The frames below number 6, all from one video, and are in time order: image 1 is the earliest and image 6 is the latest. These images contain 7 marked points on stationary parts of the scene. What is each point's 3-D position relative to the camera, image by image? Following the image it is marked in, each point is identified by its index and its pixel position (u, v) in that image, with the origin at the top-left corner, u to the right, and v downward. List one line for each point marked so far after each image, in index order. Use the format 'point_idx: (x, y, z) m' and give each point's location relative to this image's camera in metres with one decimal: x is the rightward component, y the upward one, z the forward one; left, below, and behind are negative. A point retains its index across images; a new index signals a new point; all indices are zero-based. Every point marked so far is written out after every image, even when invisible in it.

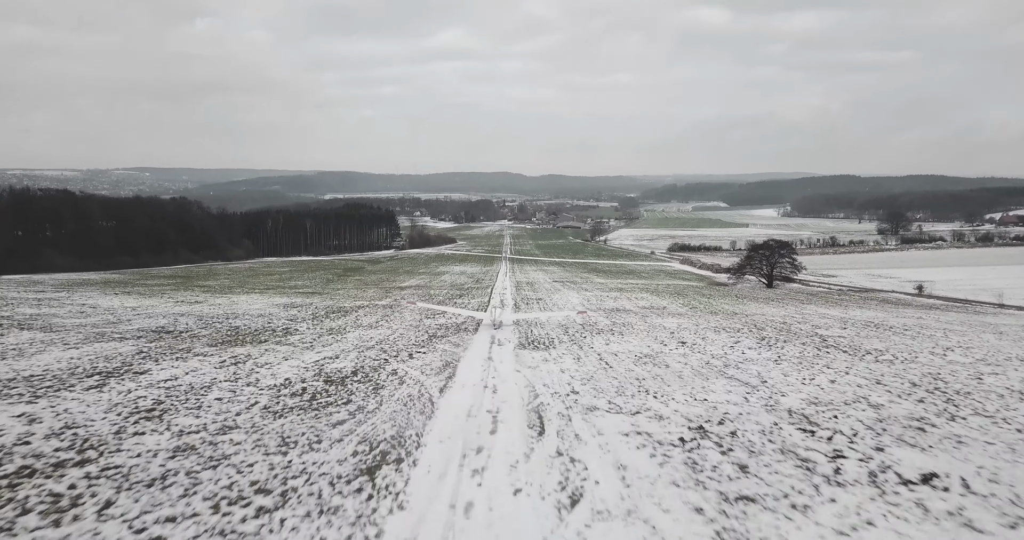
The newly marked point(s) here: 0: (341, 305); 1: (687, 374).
0: (-4.8, -1.0, +19.7) m
1: (+2.0, -1.2, +8.0) m
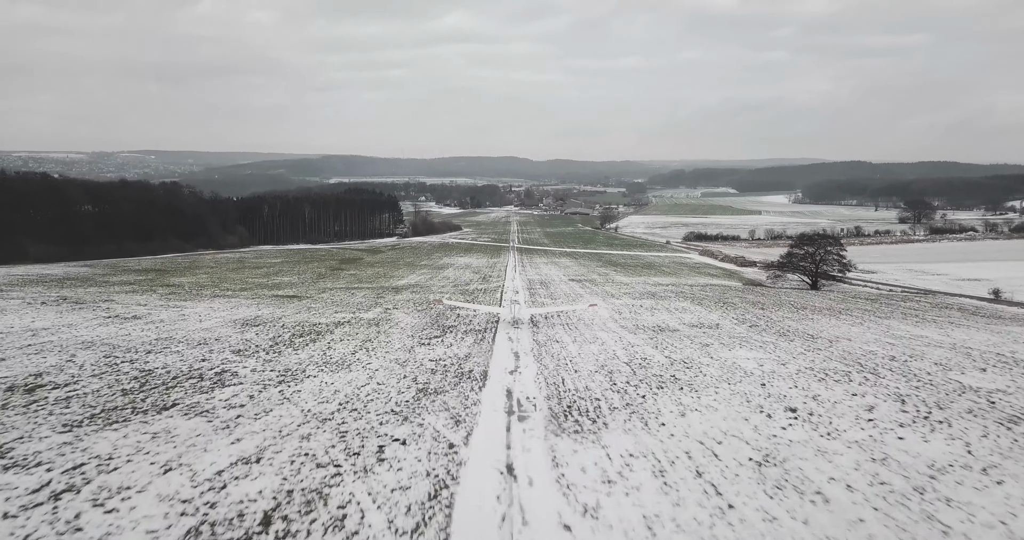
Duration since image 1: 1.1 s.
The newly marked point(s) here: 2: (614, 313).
0: (-4.4, -1.1, +16.1) m
1: (+2.3, -1.6, +4.4) m
2: (+2.5, -1.1, +17.0) m
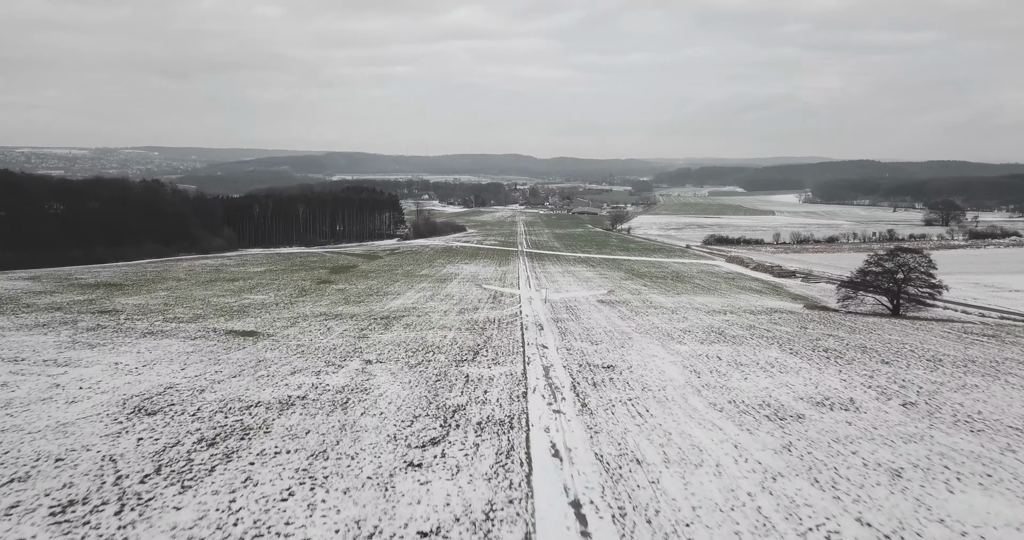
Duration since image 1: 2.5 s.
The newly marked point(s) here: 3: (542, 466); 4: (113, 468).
0: (-3.9, -1.8, +11.0) m
1: (+2.7, -2.4, -0.7) m
2: (+3.0, -1.8, +11.9) m
3: (+0.3, -2.0, +7.3) m
4: (-3.9, -2.0, +7.0) m
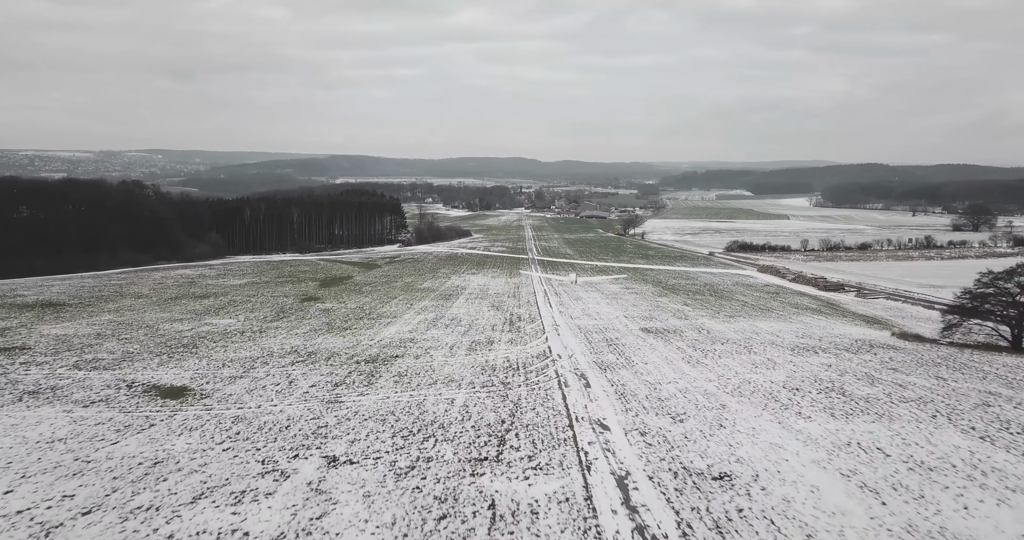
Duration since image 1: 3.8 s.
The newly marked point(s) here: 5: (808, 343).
0: (-3.3, -2.3, +6.2) m
1: (+3.2, -2.8, -5.6) m
2: (+3.6, -2.3, +7.0) m
3: (+0.9, -2.5, +2.4) m
4: (-3.4, -2.5, +2.1) m
5: (+7.5, -1.8, +18.1) m
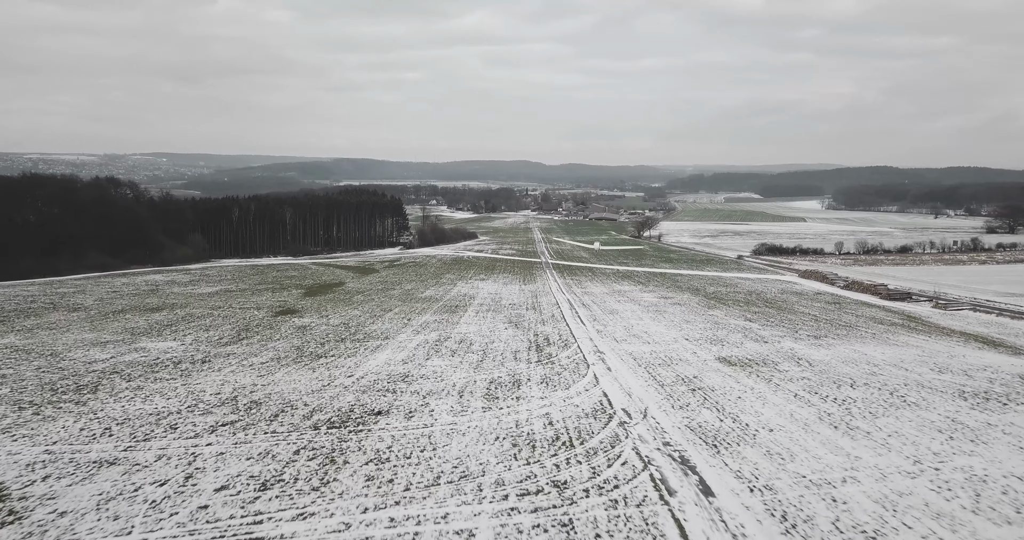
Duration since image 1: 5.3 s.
0: (-2.8, -2.4, +0.9) m
1: (+3.7, -2.9, -10.9) m
2: (+4.1, -2.5, +1.7) m
3: (+1.4, -2.6, -2.8) m
4: (-2.8, -2.6, -3.1) m
5: (+8.2, -2.0, +12.8) m
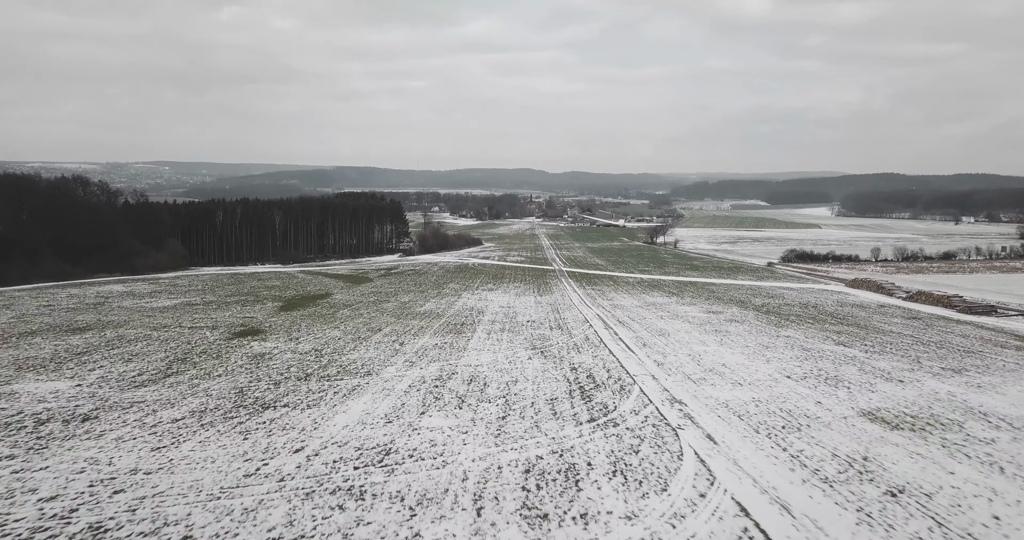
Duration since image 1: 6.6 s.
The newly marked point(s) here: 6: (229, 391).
0: (-2.3, -2.4, -4.2) m
1: (+4.2, -2.7, -16.1) m
2: (+4.6, -2.5, -3.4) m
3: (+1.9, -2.6, -8.0) m
4: (-2.4, -2.5, -8.2) m
5: (+8.7, -2.1, +7.6) m
6: (-4.9, -2.0, +12.4) m
